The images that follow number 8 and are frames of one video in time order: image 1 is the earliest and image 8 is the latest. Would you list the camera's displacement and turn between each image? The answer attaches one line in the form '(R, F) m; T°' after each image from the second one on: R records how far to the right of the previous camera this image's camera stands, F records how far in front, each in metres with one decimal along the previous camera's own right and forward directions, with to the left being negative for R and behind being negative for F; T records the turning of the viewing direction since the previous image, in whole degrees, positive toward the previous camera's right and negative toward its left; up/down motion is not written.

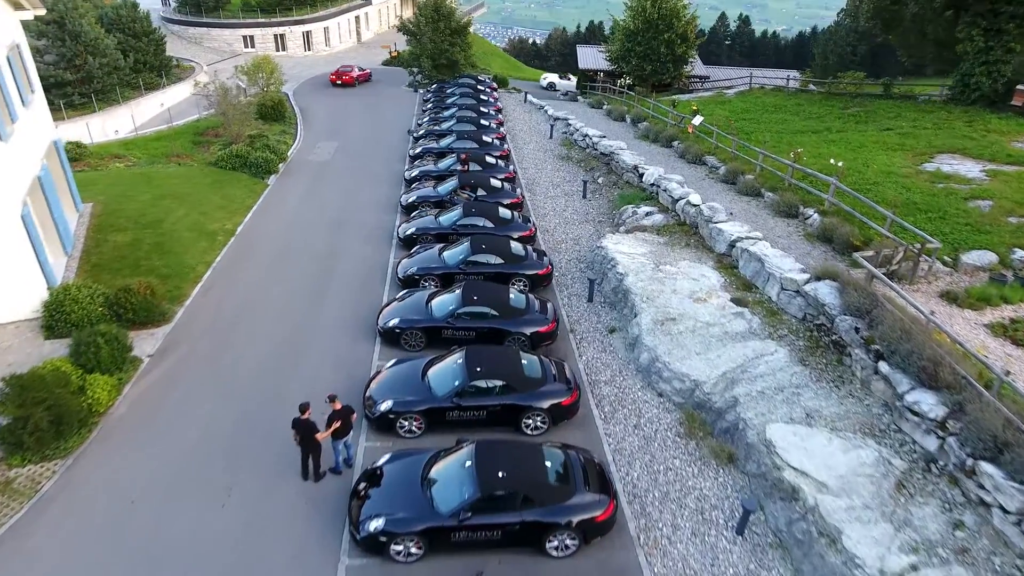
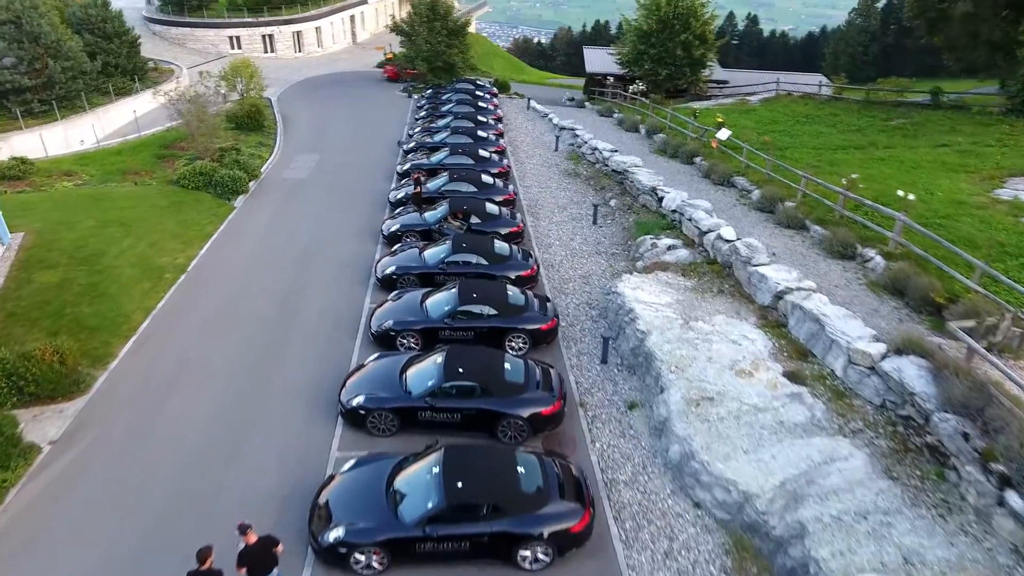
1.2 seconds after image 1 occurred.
(+0.2, +2.8) m; 0°
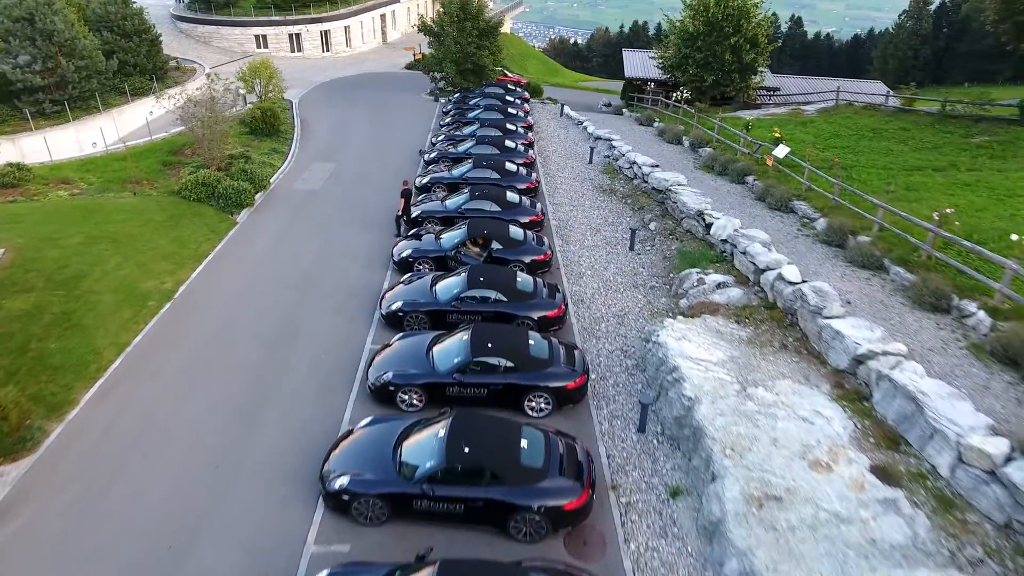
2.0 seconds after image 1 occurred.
(+0.1, +2.0) m; -3°
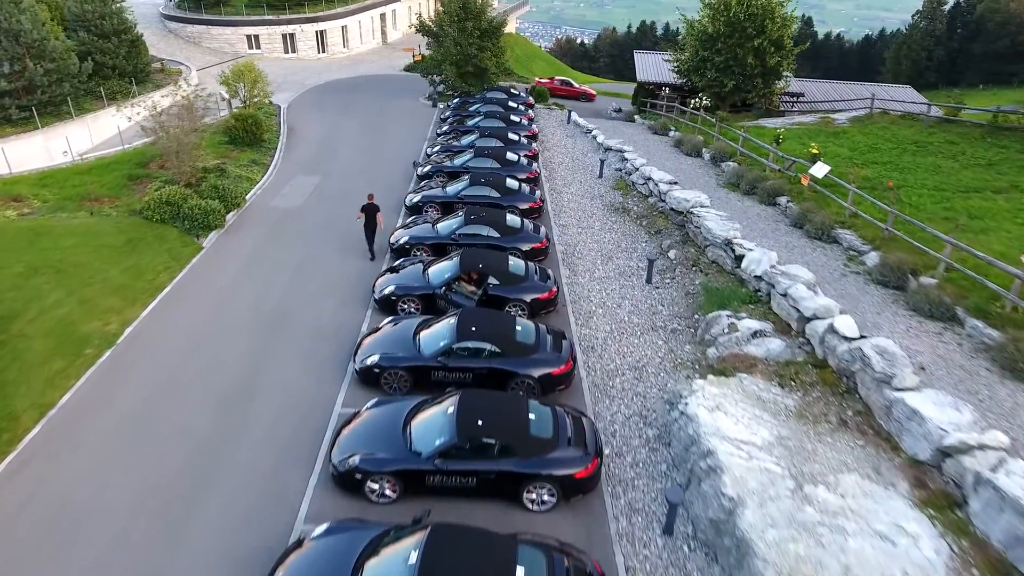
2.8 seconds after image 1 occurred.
(+0.1, +2.1) m; 0°
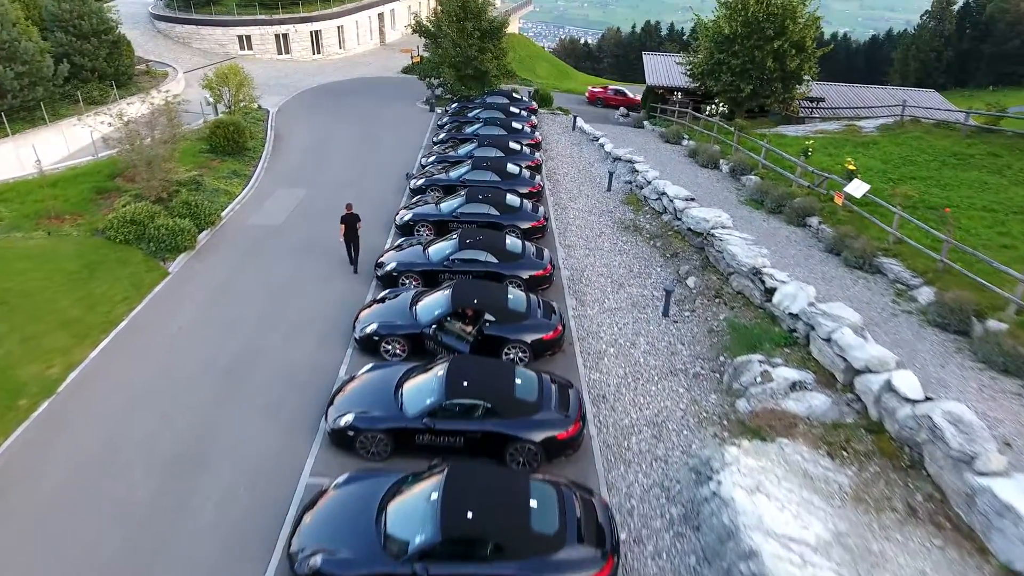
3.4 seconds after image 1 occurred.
(+0.1, +1.6) m; 0°
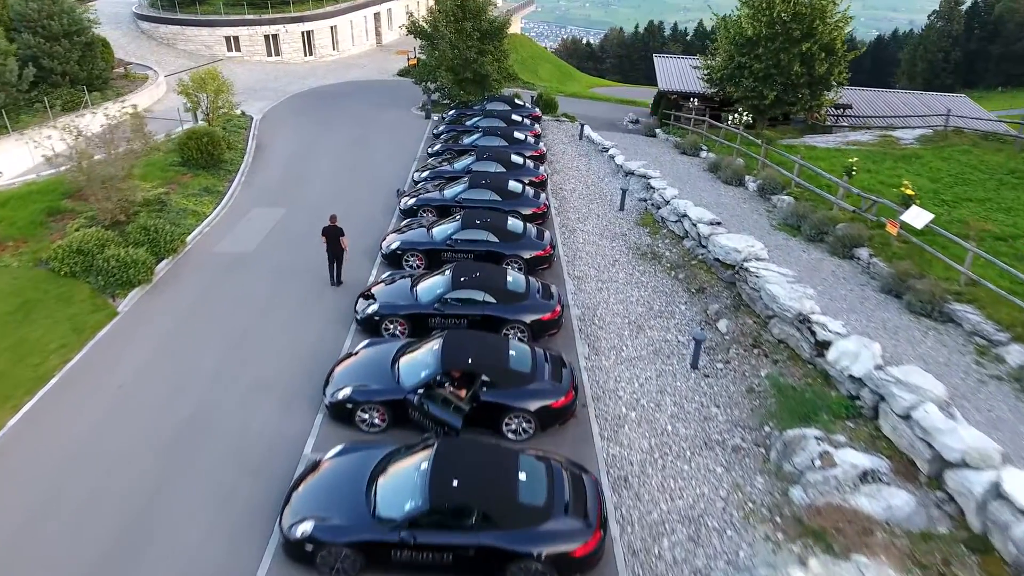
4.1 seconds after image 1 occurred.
(0.0, +2.0) m; 0°
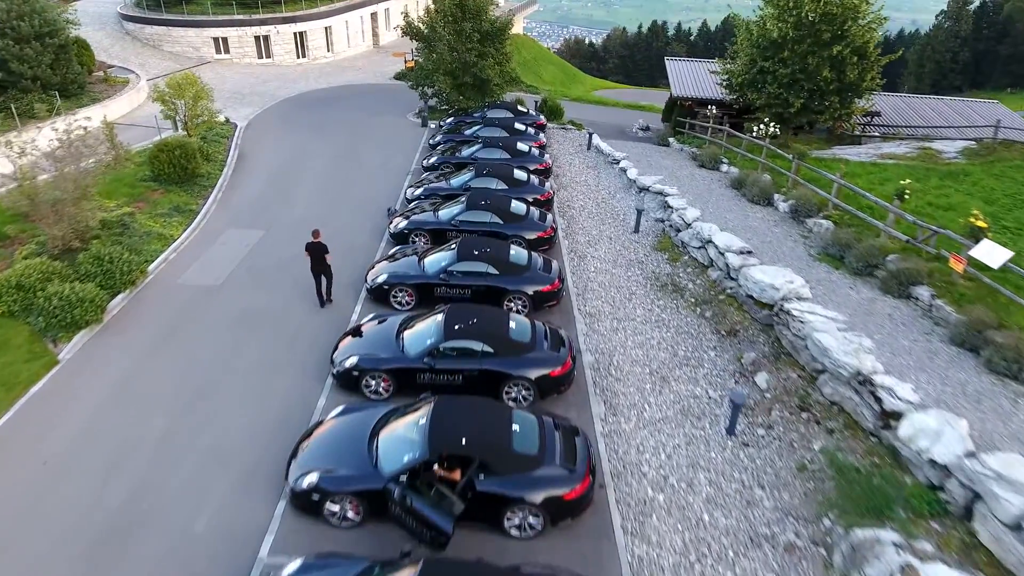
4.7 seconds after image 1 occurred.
(0.0, +1.8) m; 0°
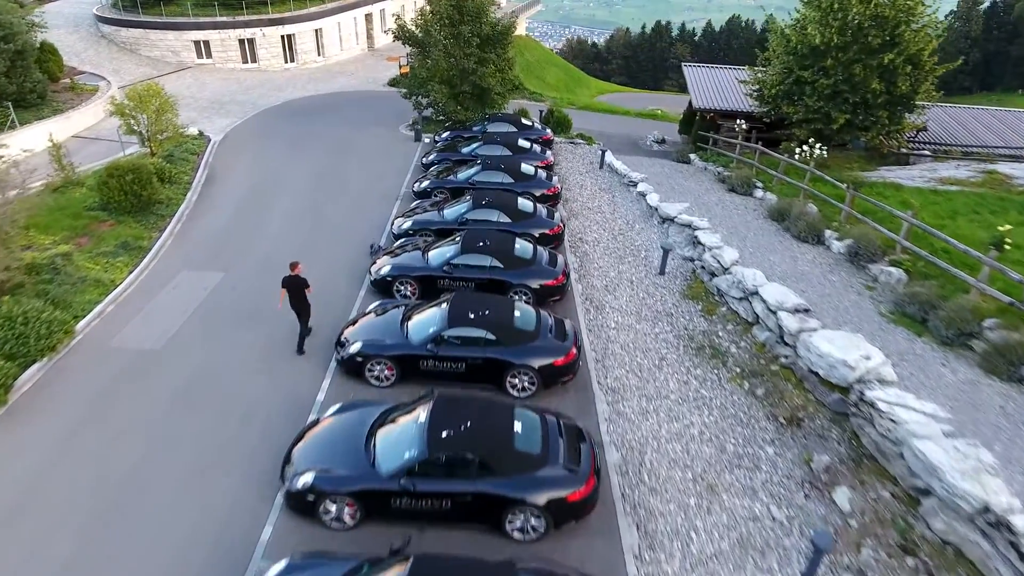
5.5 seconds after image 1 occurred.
(0.0, +2.4) m; 0°
